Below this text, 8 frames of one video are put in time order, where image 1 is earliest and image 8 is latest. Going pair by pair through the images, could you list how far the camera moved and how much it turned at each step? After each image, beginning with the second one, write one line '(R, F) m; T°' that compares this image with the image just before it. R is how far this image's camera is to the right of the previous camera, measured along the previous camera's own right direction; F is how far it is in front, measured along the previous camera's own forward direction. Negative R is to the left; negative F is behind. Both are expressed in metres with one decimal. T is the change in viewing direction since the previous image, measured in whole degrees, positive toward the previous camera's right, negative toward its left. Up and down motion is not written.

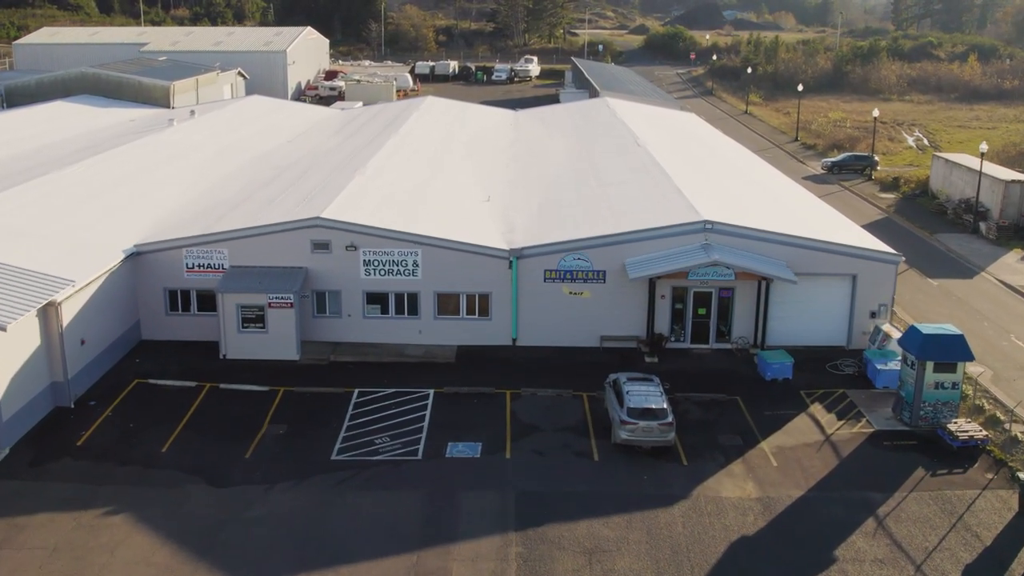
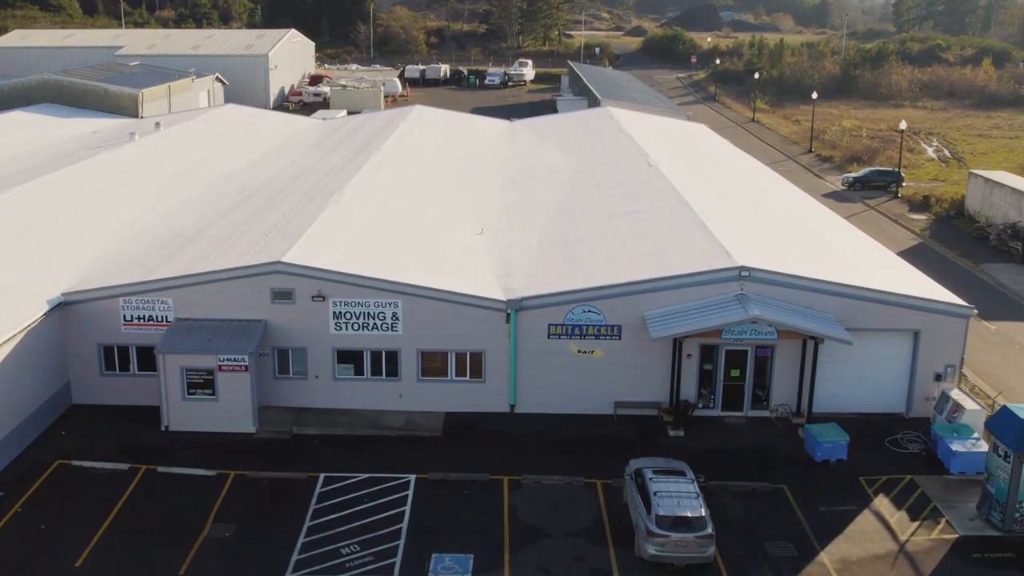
(-0.1, +3.5) m; 0°
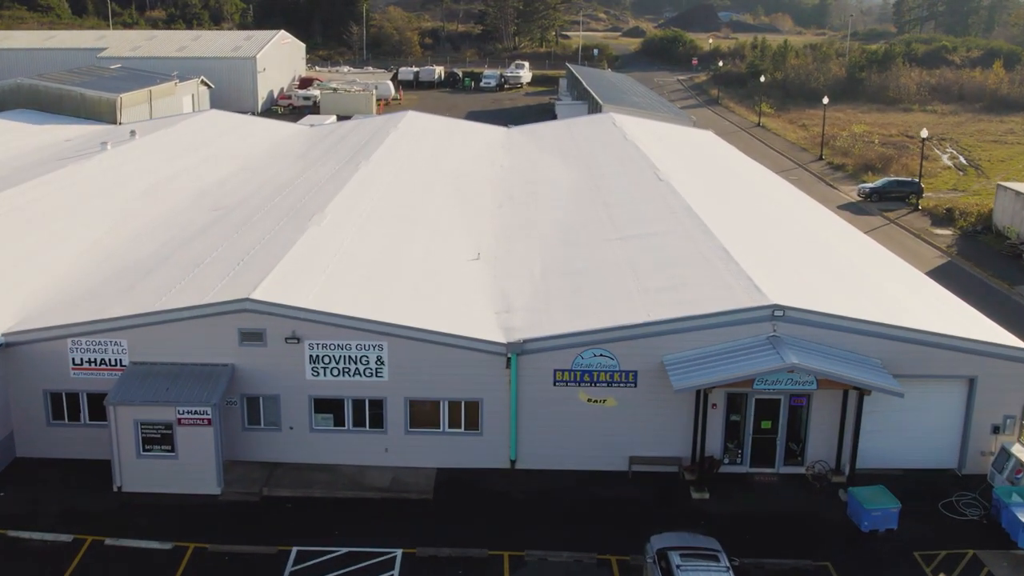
(-0.1, +2.2) m; 0°
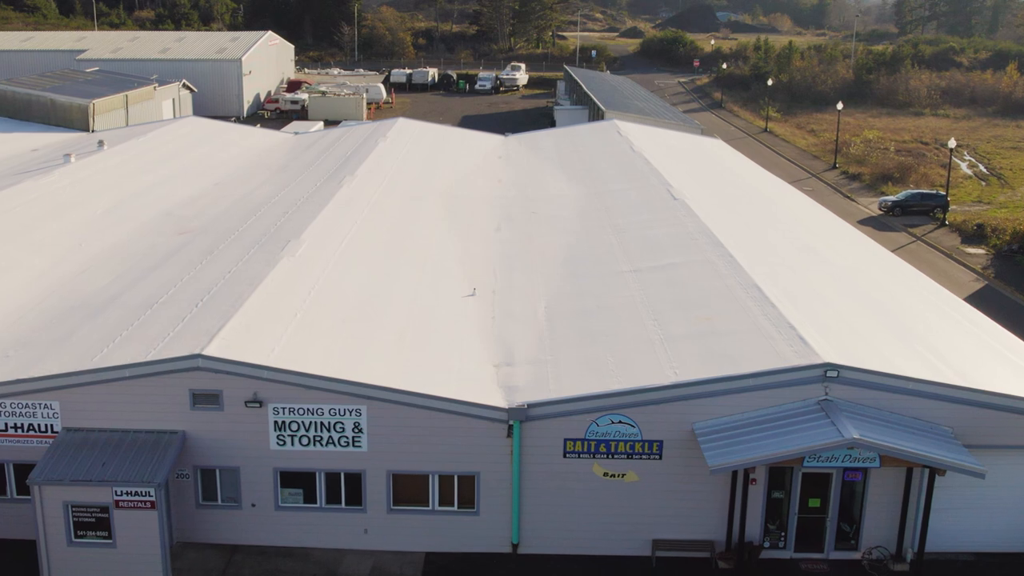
(-0.1, +2.5) m; 0°
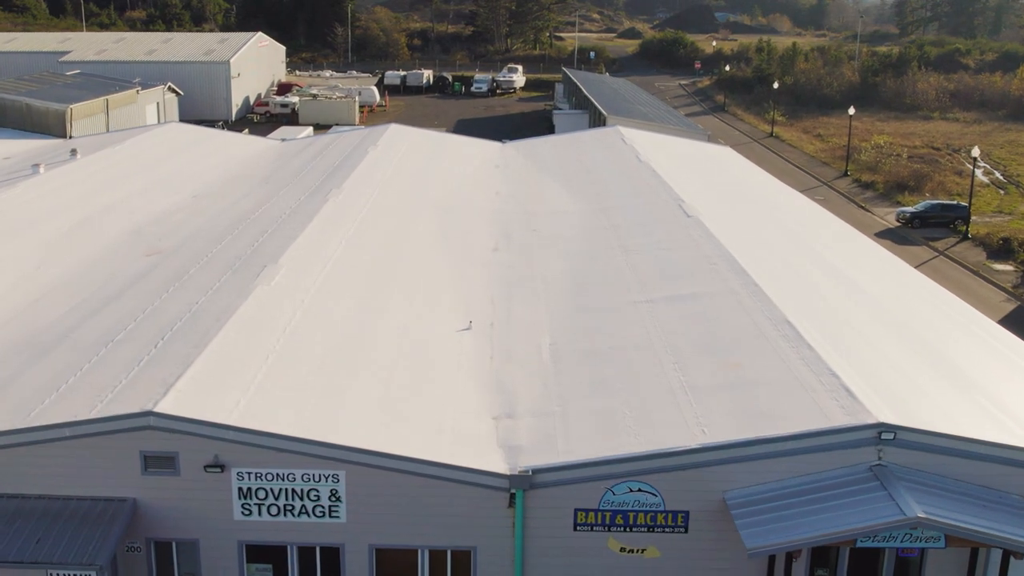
(-0.1, +1.9) m; 0°
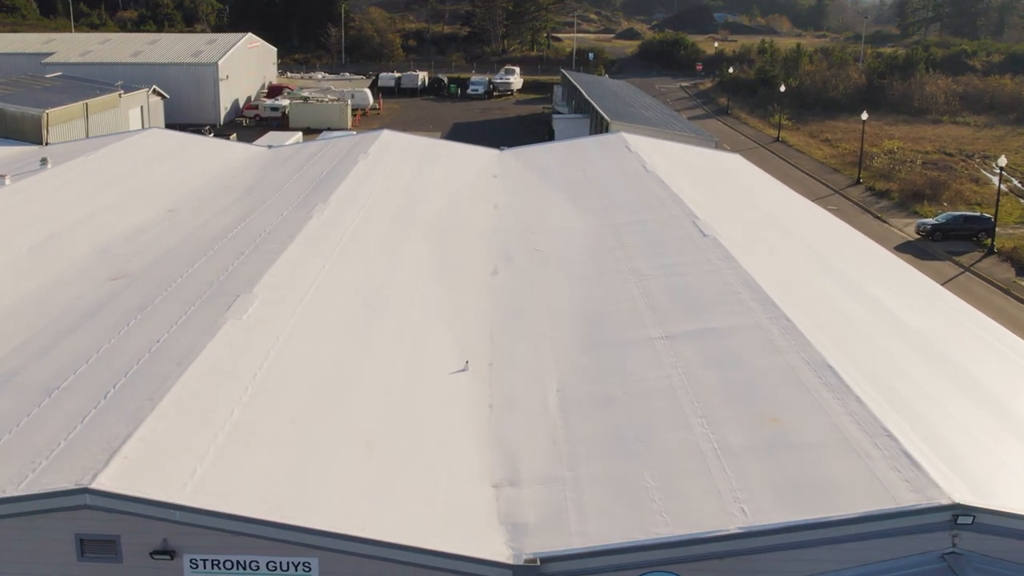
(-0.1, +1.9) m; 0°
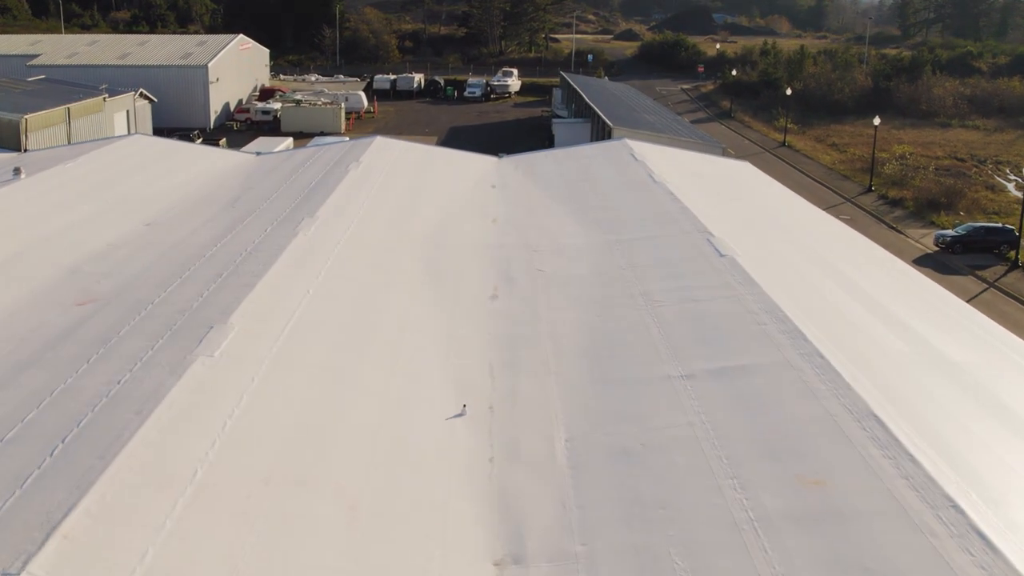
(-0.1, +1.5) m; 0°
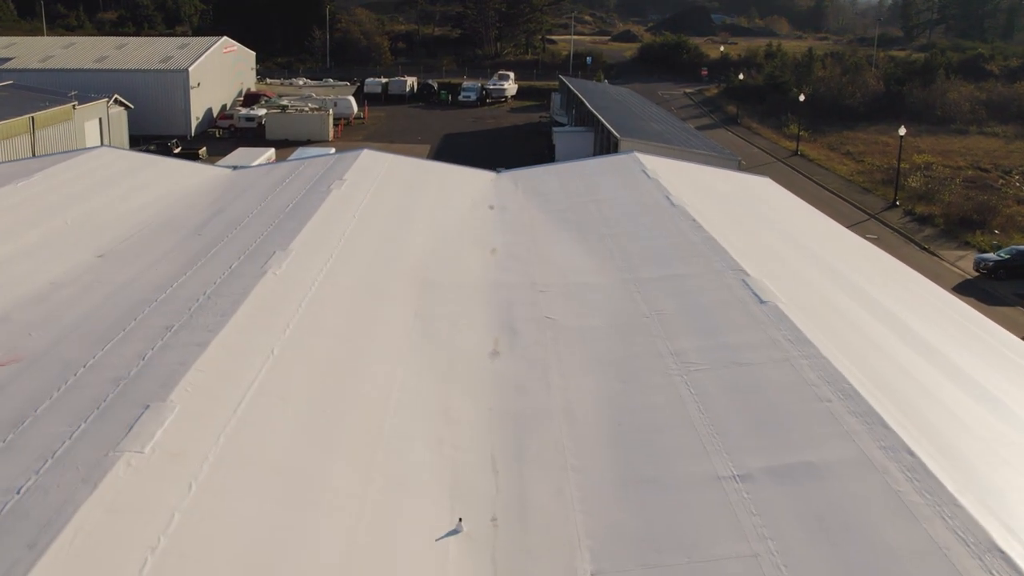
(-0.1, +2.8) m; 0°
